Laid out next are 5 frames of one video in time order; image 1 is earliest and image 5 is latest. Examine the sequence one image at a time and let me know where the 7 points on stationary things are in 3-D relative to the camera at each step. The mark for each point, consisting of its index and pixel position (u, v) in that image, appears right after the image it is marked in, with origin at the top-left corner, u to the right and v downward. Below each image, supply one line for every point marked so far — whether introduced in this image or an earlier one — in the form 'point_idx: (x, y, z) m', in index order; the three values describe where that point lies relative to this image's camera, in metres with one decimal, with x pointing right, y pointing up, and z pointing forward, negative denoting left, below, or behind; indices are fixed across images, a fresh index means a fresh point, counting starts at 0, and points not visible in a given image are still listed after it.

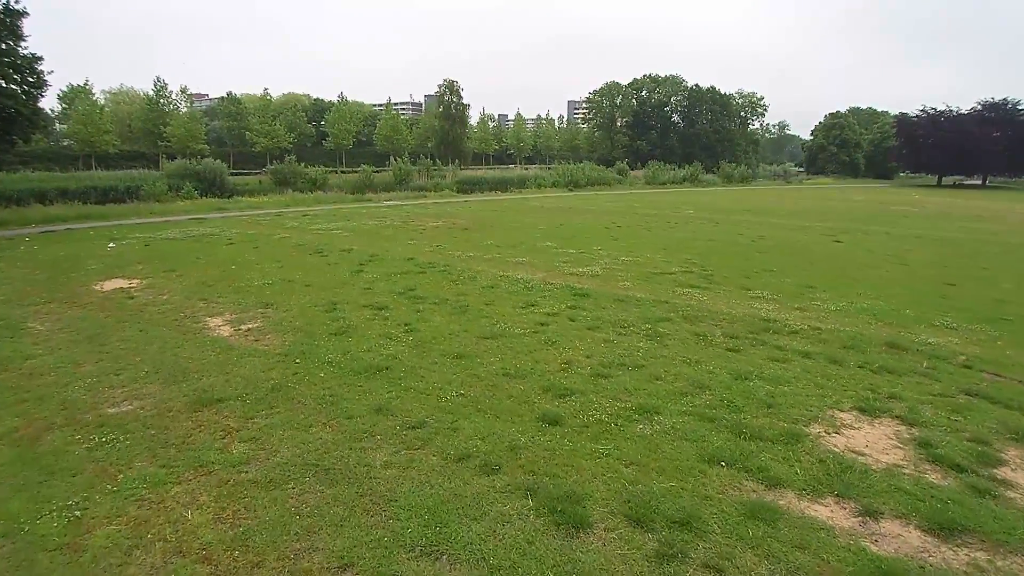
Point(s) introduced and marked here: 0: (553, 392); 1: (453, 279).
0: (+0.4, -1.1, +8.0) m
1: (-1.1, +0.2, +14.9) m
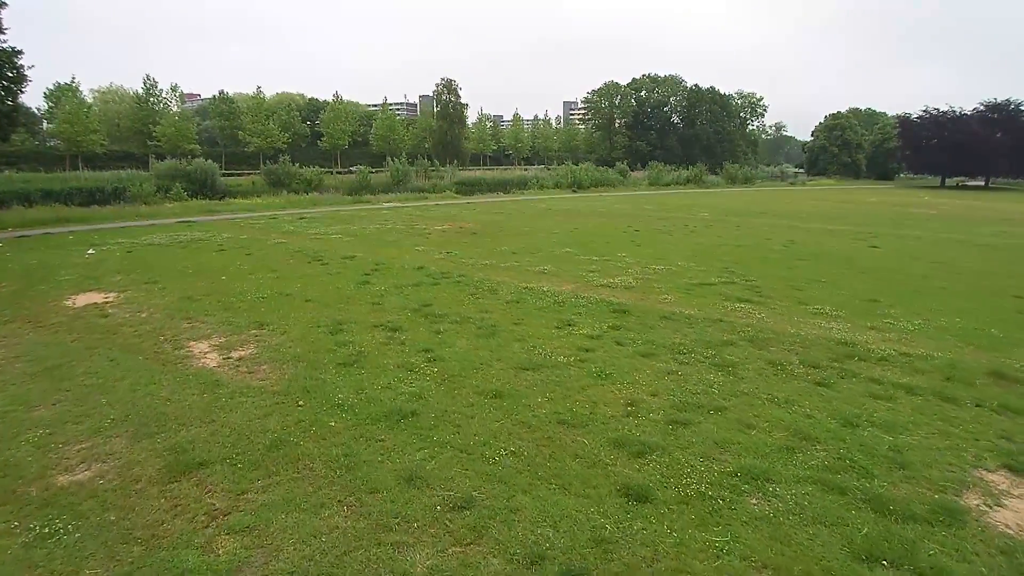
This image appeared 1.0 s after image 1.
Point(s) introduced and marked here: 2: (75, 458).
0: (+0.9, -1.3, +6.3) m
1: (-0.7, -0.1, +13.2) m
2: (-3.4, -1.3, +6.1) m
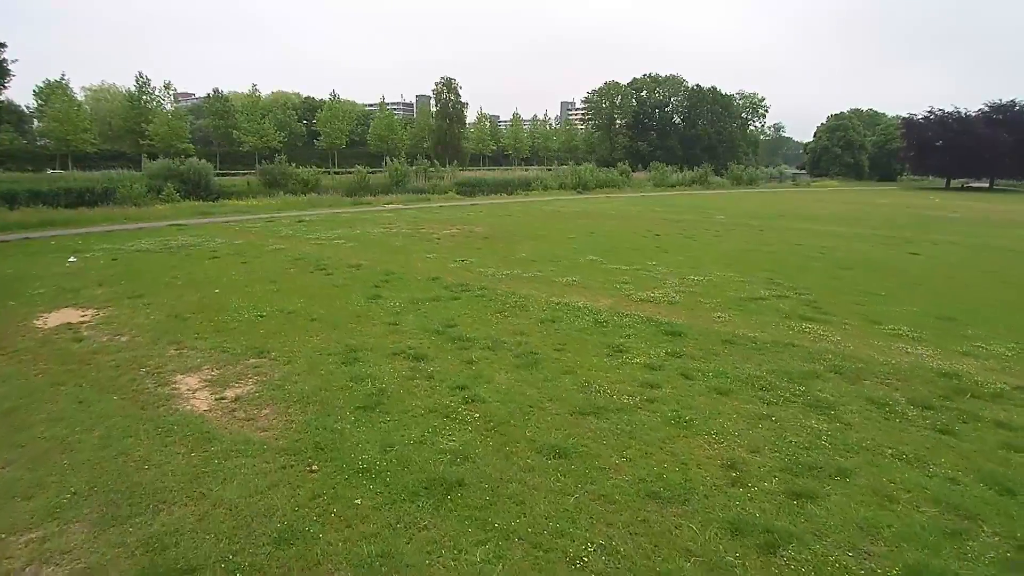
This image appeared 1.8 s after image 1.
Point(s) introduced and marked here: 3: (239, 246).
0: (+1.5, -1.6, +4.8) m
1: (-0.2, -0.3, +11.7) m
2: (-2.9, -1.6, +4.5) m
3: (-6.6, +1.0, +18.7) m
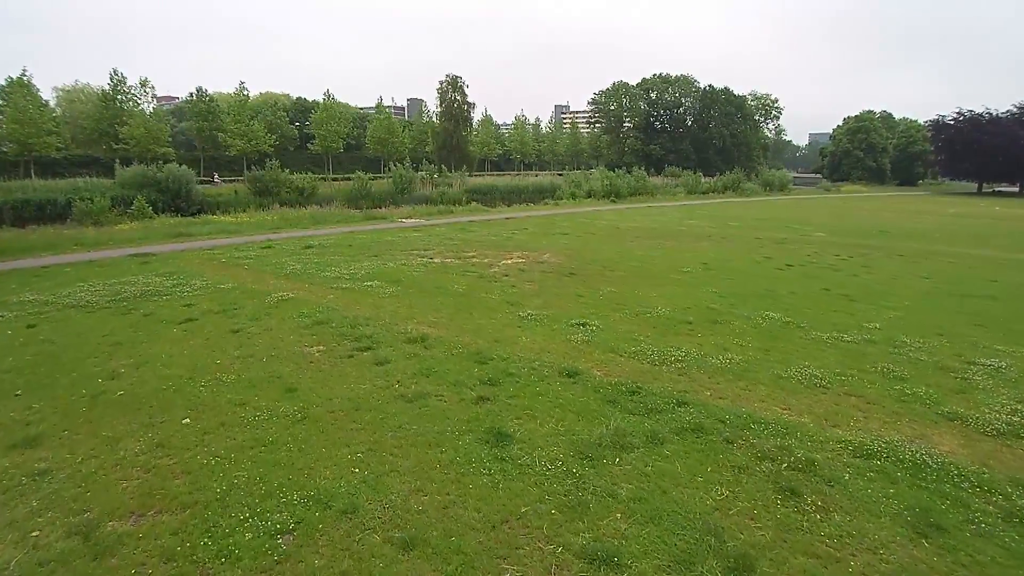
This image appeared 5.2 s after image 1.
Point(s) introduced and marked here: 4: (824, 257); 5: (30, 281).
0: (+3.7, -2.6, -1.2) m
1: (+1.9, -1.4, +5.7) m
2: (-0.7, -2.6, -1.5) m
3: (-4.6, -0.1, +12.6) m
4: (+8.0, +0.8, +19.7) m
5: (-8.6, +0.1, +13.8) m
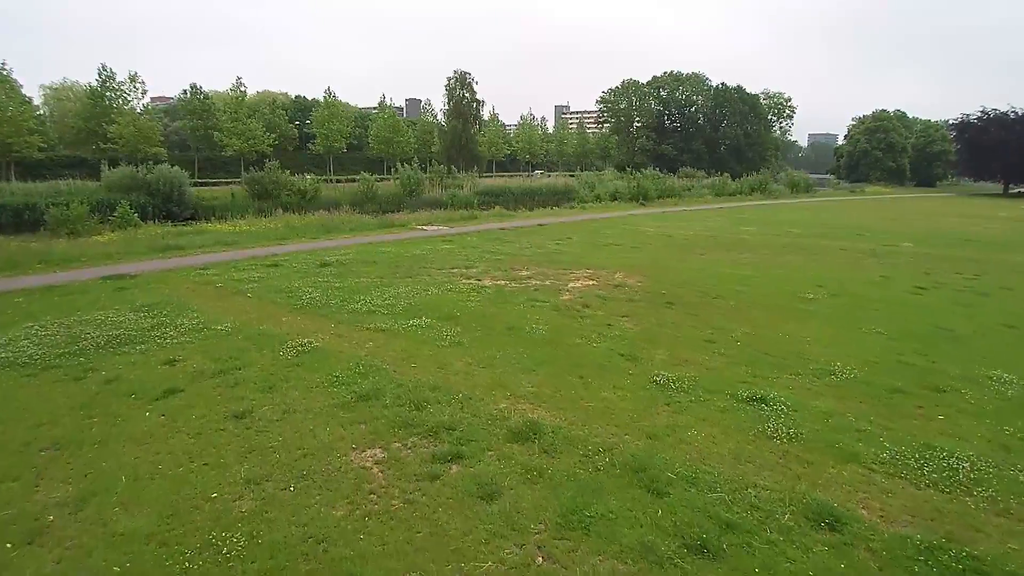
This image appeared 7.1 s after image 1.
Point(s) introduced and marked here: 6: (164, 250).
0: (+5.1, -3.1, -4.6) m
1: (+3.2, -1.9, +2.3) m
2: (+0.7, -3.1, -4.9) m
3: (-3.4, -0.6, +9.2) m
4: (+9.2, +0.3, +16.4) m
5: (-7.3, -0.4, +10.3) m
6: (-8.2, +0.9, +18.2) m
